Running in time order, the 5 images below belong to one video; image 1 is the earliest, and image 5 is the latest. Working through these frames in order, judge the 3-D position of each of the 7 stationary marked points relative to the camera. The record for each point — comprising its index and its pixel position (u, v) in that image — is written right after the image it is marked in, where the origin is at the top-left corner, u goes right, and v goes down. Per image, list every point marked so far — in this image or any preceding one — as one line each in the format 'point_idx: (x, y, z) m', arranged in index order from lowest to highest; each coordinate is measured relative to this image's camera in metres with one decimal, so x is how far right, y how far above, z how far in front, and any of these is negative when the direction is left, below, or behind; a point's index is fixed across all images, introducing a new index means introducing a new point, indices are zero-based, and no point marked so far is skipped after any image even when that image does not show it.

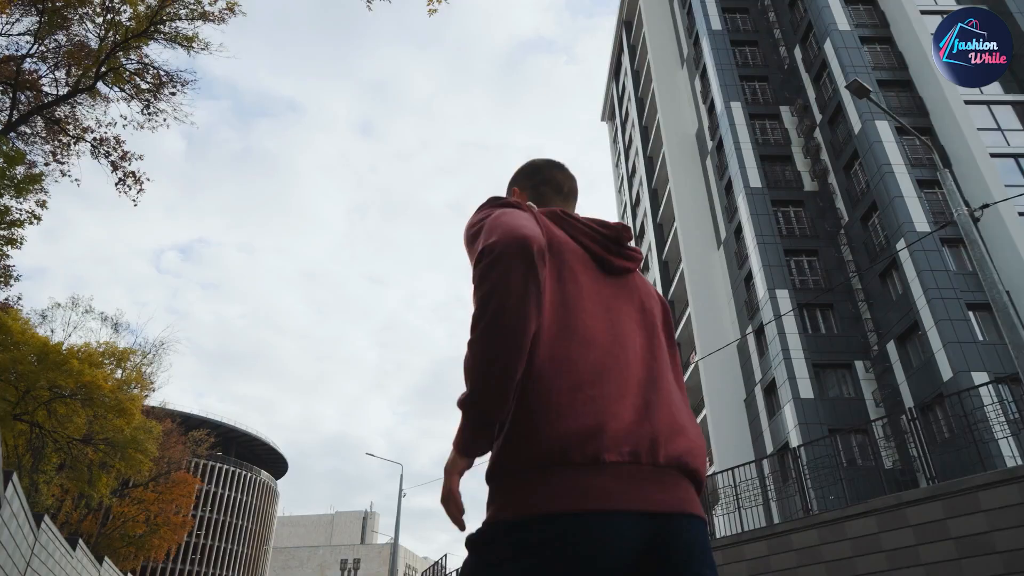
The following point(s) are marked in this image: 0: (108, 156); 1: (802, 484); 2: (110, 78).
0: (-6.3, +2.1, +10.7) m
1: (+5.7, -4.1, +13.4) m
2: (-6.5, +3.4, +11.0) m
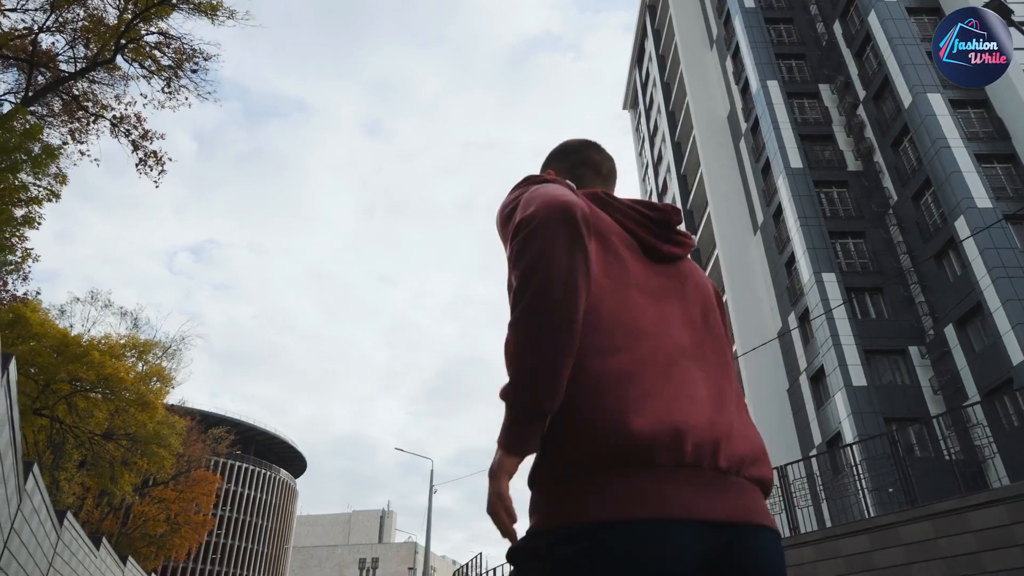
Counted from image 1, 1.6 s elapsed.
0: (-5.7, +2.3, +10.2) m
1: (+6.4, -3.7, +12.7) m
2: (-5.9, +3.7, +10.5) m
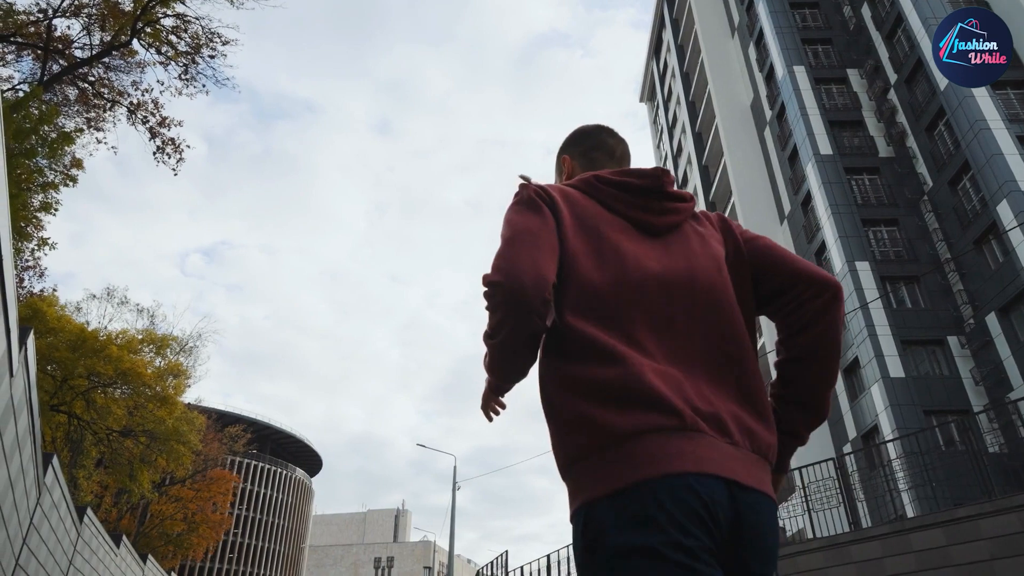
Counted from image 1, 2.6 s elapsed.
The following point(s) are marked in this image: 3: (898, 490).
0: (-5.3, +2.4, +9.9) m
1: (+6.9, -3.5, +12.2) m
2: (-5.5, +3.8, +10.3) m
3: (+6.9, -3.6, +12.1) m
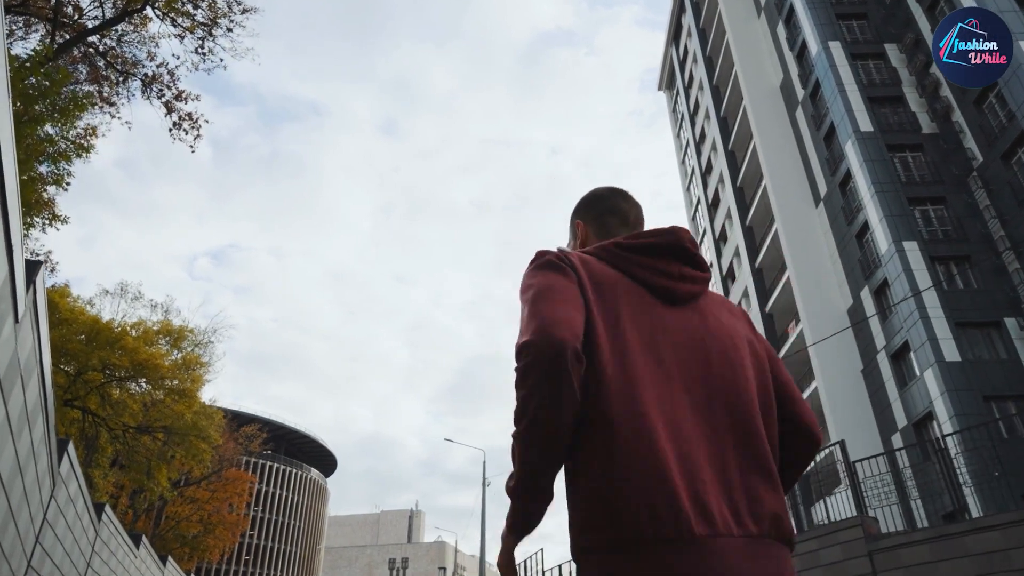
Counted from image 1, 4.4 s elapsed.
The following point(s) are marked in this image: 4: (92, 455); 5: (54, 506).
0: (-4.8, +2.6, +9.4) m
1: (+7.5, -3.2, +11.5) m
2: (-5.0, +4.0, +9.7) m
3: (+7.5, -3.2, +11.4) m
4: (-12.2, -4.9, +19.8) m
5: (-5.6, -2.7, +8.3) m
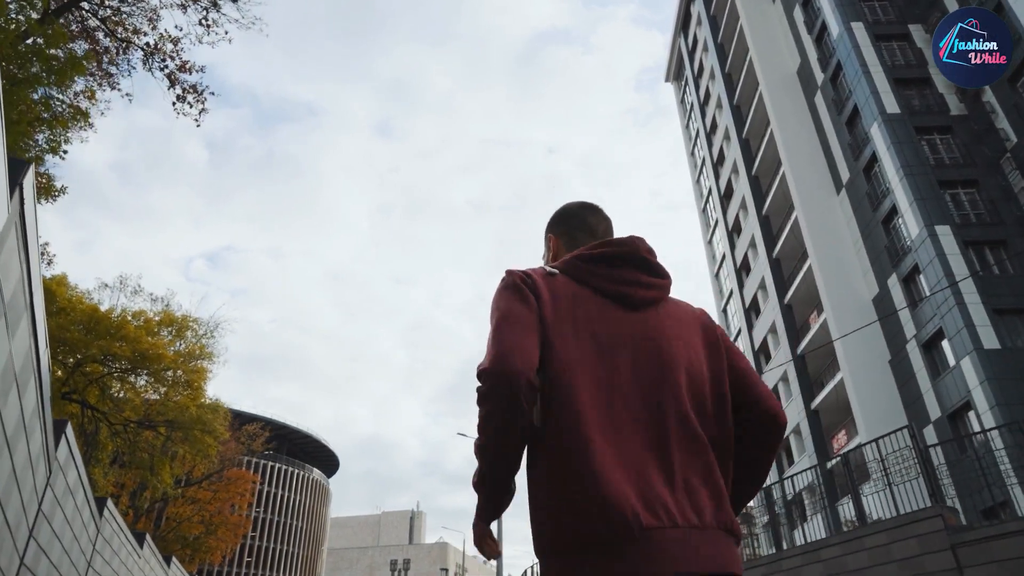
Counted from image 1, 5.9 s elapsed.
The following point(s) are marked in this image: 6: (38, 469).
0: (-4.5, +2.8, +8.8) m
1: (+7.8, -2.9, +11.0) m
2: (-4.7, +4.2, +9.2) m
3: (+7.8, -3.0, +10.9) m
4: (-11.9, -4.8, +19.3) m
5: (-5.3, -2.5, +7.8) m
6: (-4.8, -2.0, +7.0) m
